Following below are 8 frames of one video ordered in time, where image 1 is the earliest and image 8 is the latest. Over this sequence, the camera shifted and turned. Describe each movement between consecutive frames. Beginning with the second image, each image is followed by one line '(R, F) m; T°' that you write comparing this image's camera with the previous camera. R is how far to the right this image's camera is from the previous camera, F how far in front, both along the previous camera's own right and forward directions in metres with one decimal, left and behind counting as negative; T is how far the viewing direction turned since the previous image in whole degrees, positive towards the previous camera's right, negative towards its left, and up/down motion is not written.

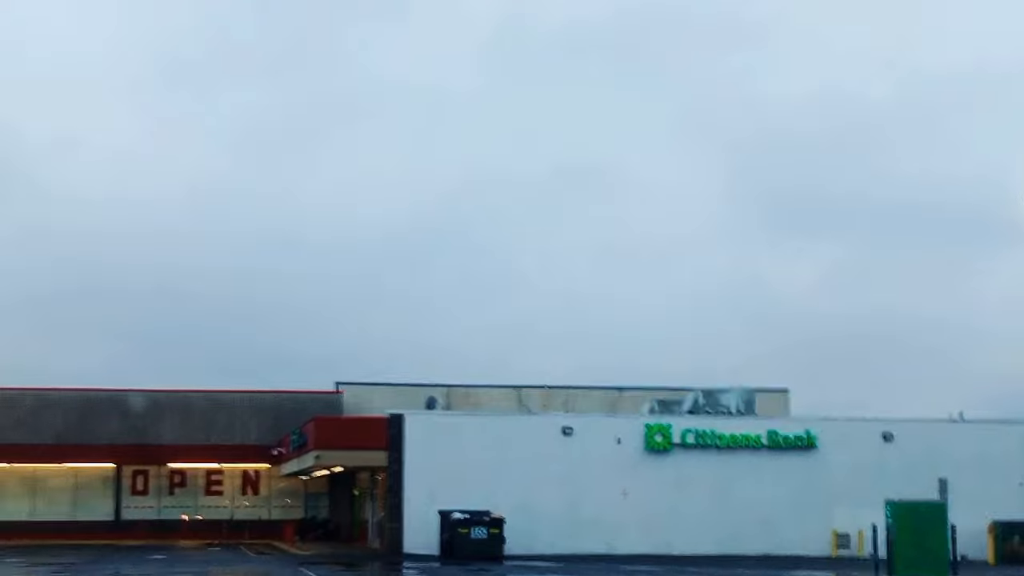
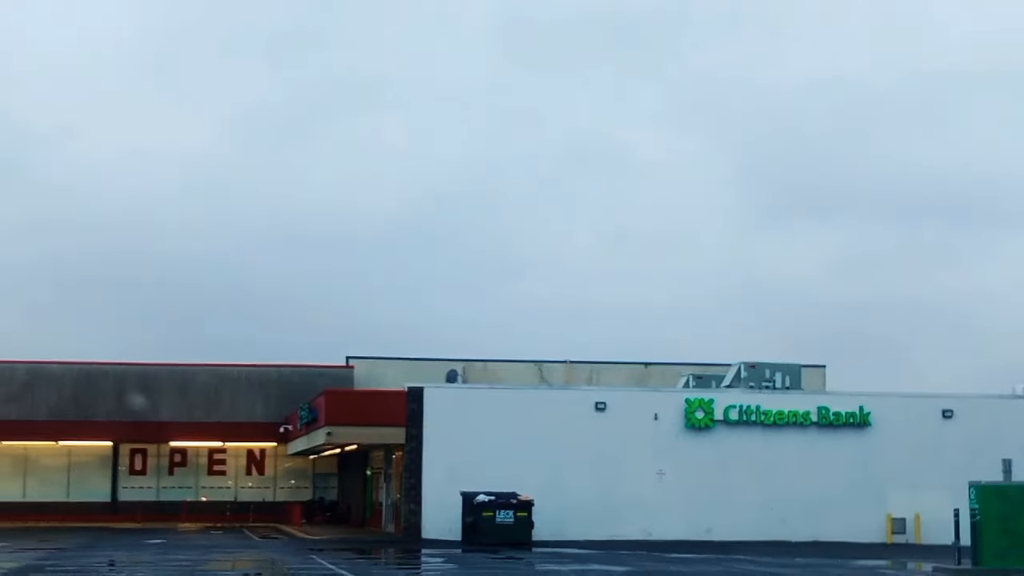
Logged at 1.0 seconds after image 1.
(-0.7, +3.6) m; 0°
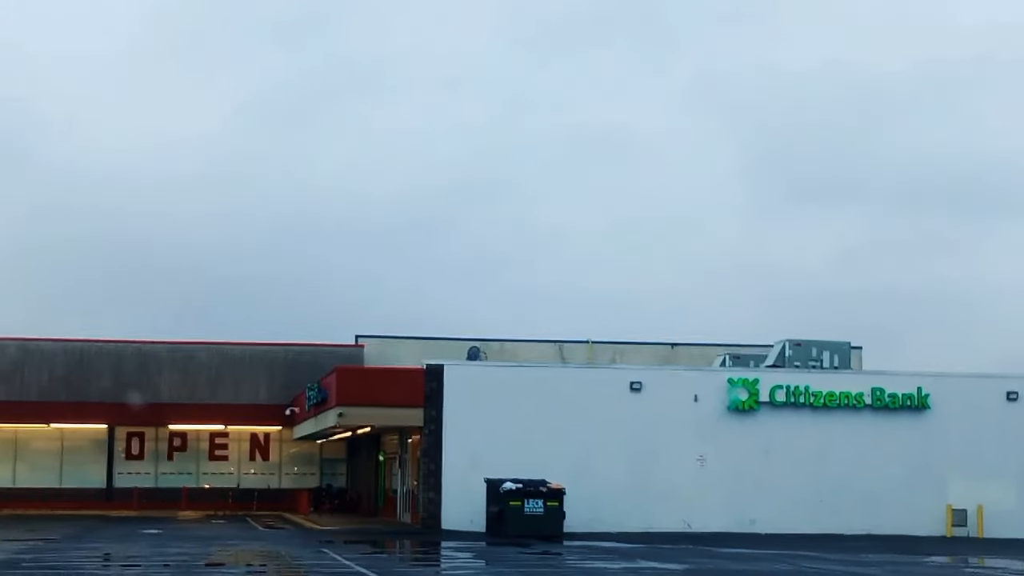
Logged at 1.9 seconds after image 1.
(-0.6, +3.4) m; 0°
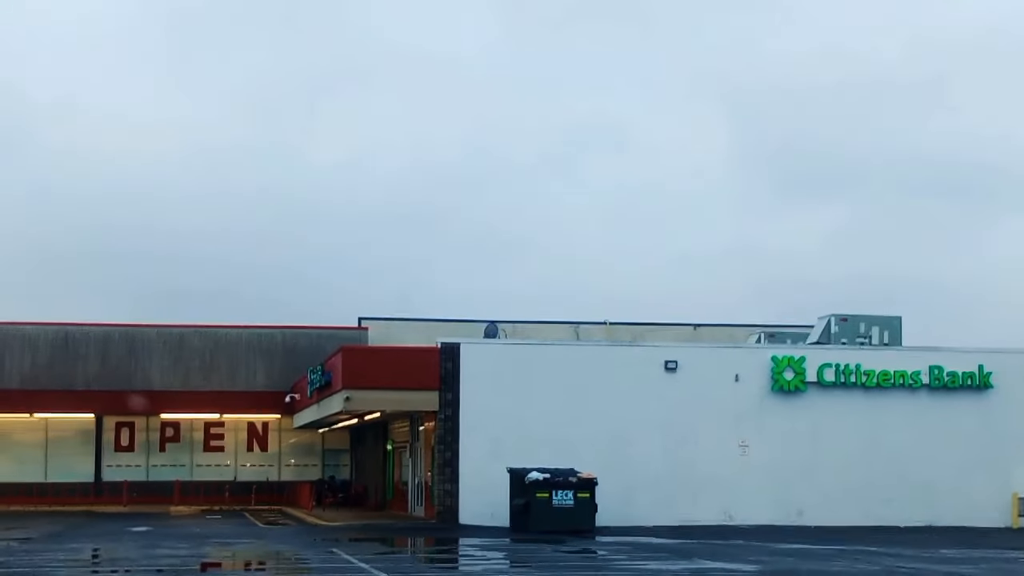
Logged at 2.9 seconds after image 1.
(-0.6, +3.4) m; 0°
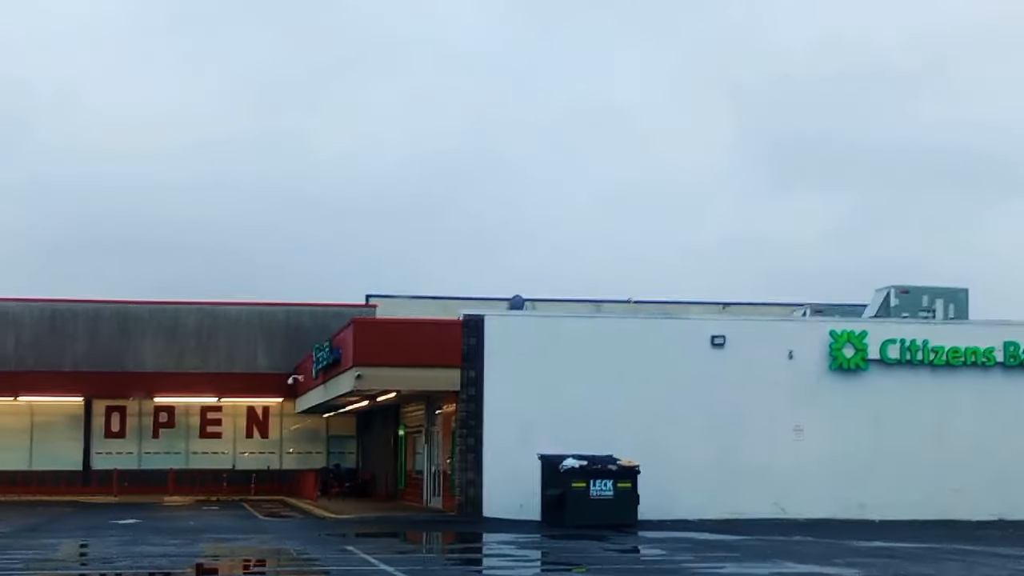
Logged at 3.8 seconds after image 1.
(-0.6, +3.4) m; 0°
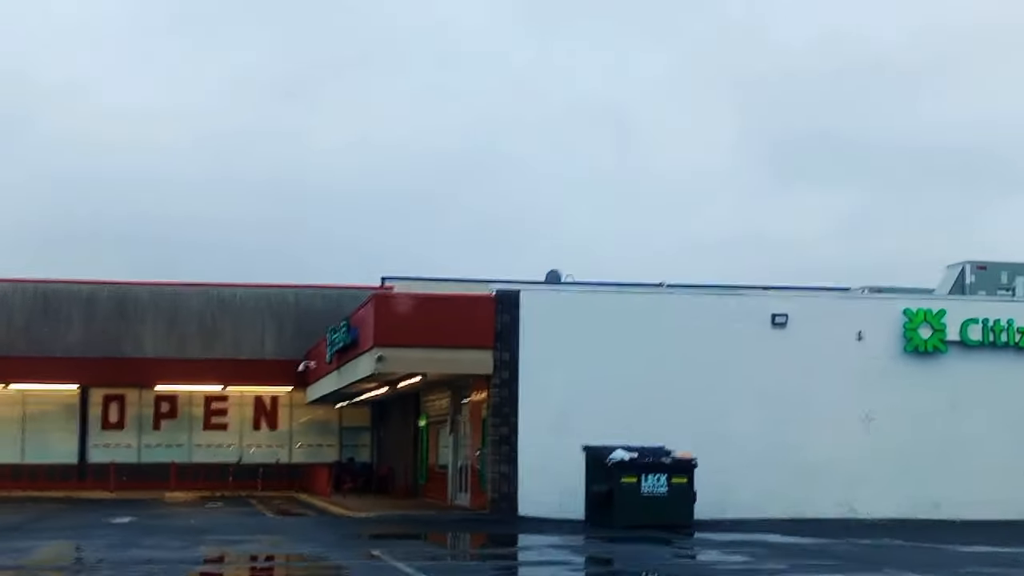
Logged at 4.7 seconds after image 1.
(-0.5, +3.1) m; 0°
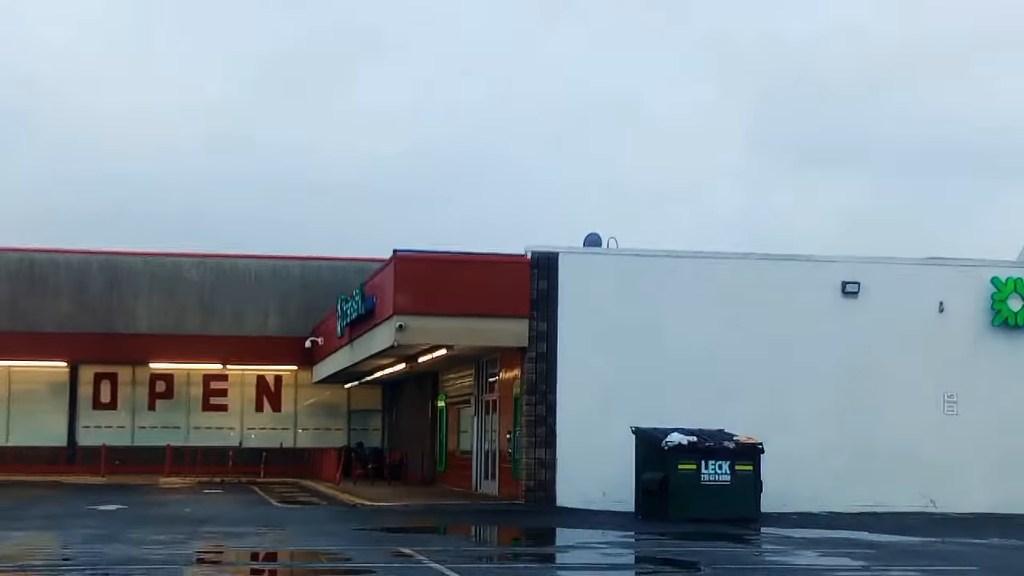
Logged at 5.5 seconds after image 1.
(-0.6, +3.1) m; 0°
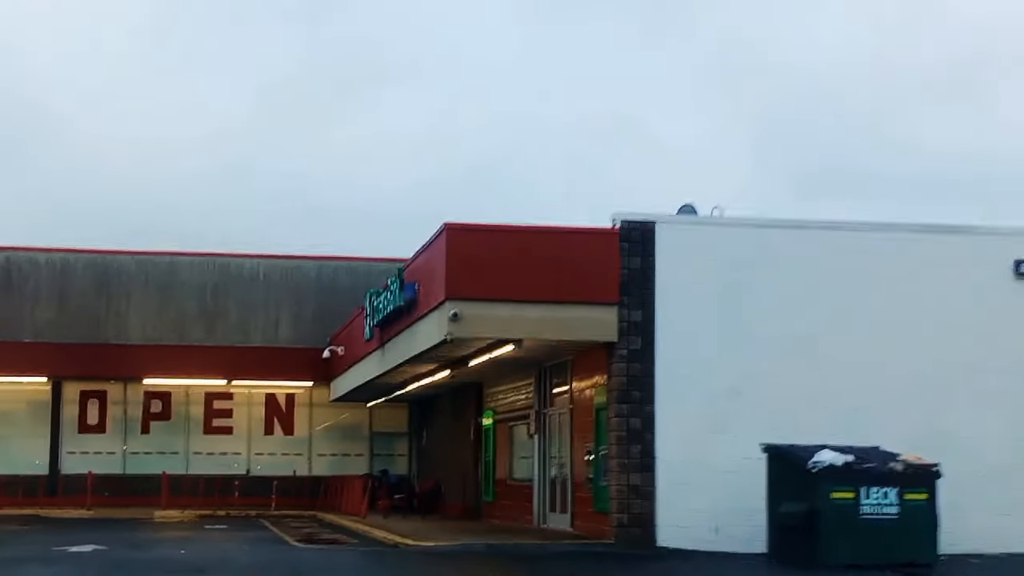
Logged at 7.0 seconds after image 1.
(-0.9, +5.2) m; 0°
